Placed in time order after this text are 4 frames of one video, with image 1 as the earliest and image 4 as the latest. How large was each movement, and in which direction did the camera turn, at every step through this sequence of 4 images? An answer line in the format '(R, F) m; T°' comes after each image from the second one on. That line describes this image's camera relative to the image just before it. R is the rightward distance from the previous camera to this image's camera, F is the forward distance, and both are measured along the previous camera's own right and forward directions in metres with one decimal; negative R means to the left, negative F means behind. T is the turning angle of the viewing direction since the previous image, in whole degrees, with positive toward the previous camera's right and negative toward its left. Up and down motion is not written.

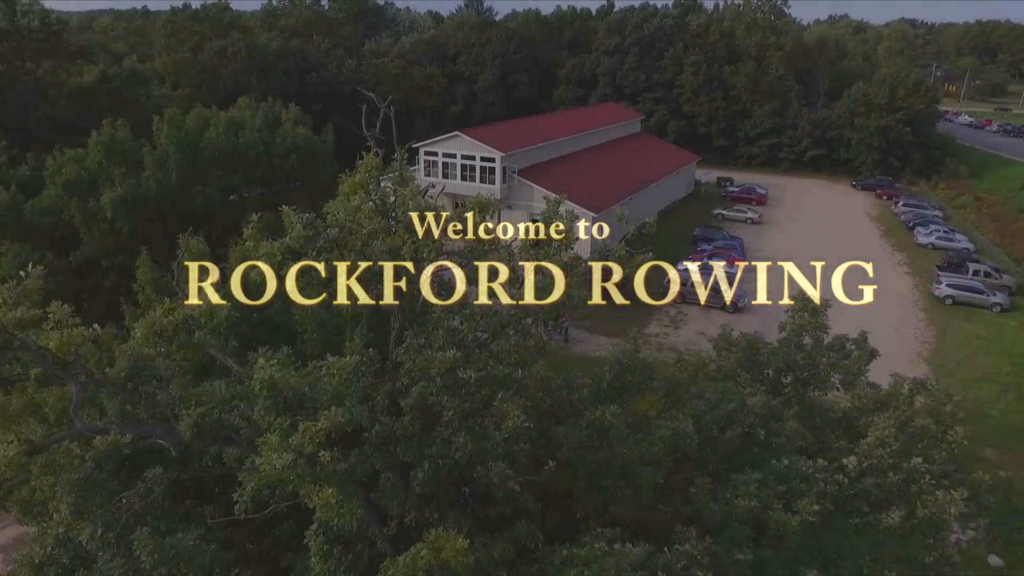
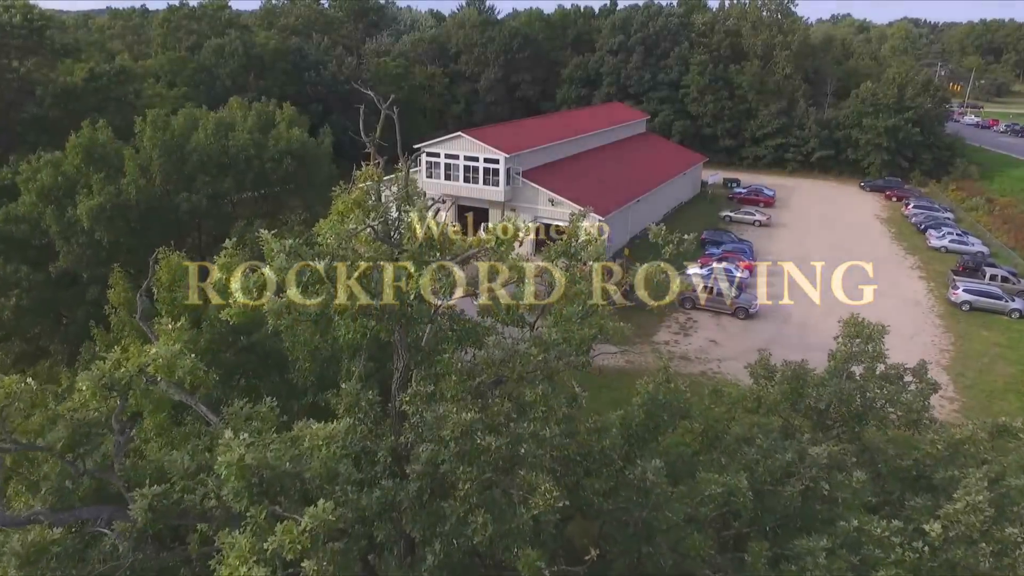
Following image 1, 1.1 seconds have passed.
(-0.1, +0.9) m; 0°
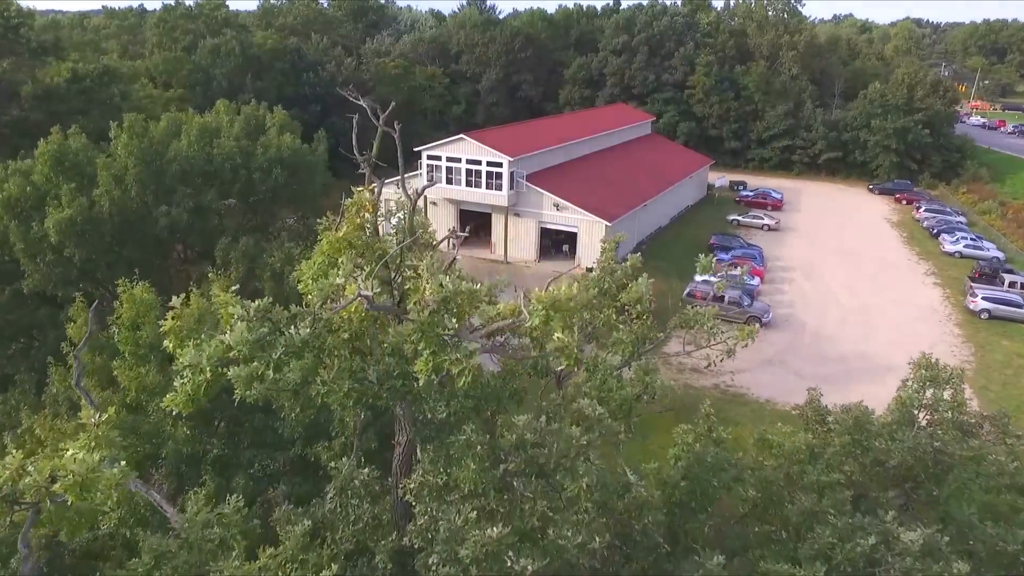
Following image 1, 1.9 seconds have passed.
(-0.1, +1.0) m; 0°
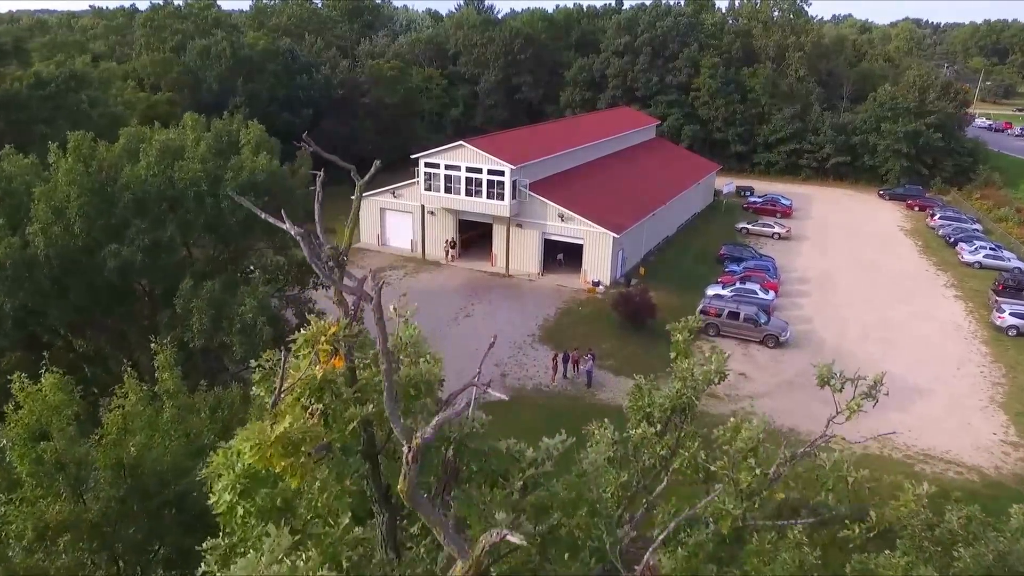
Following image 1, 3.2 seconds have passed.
(-0.2, +1.6) m; 0°
